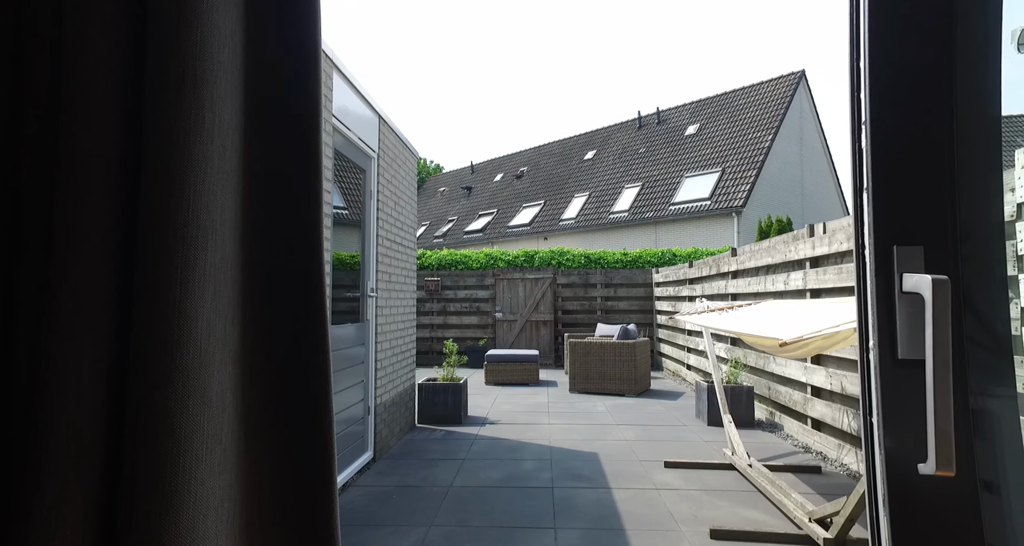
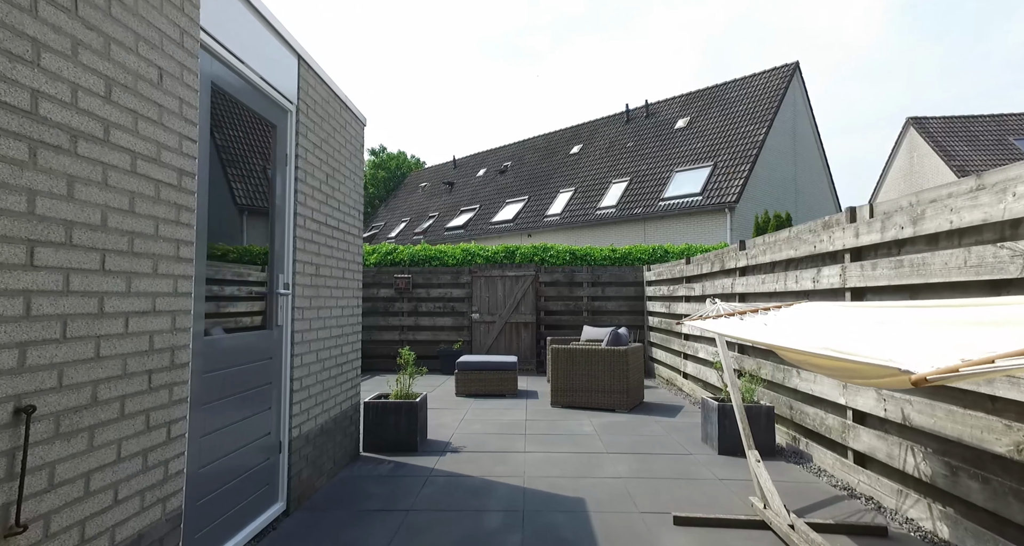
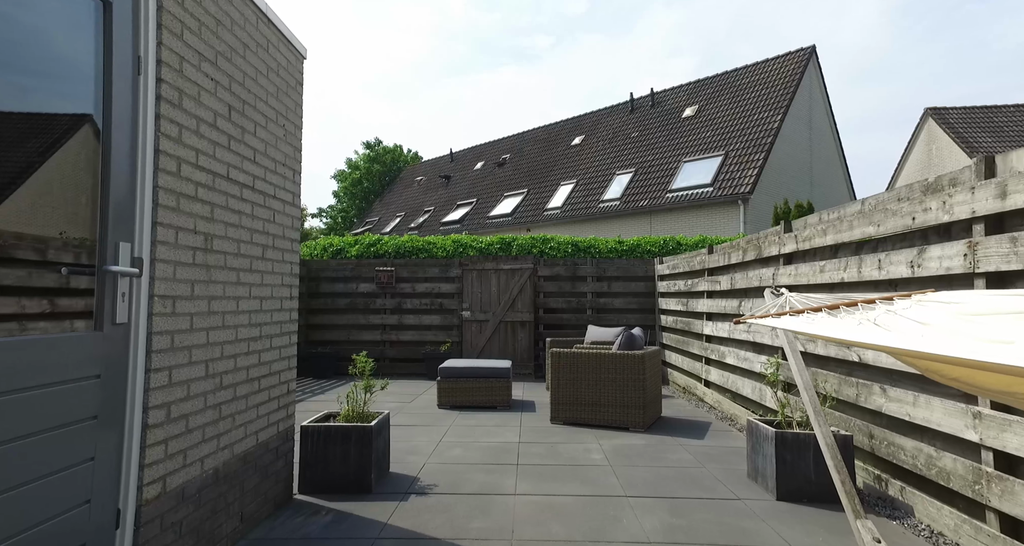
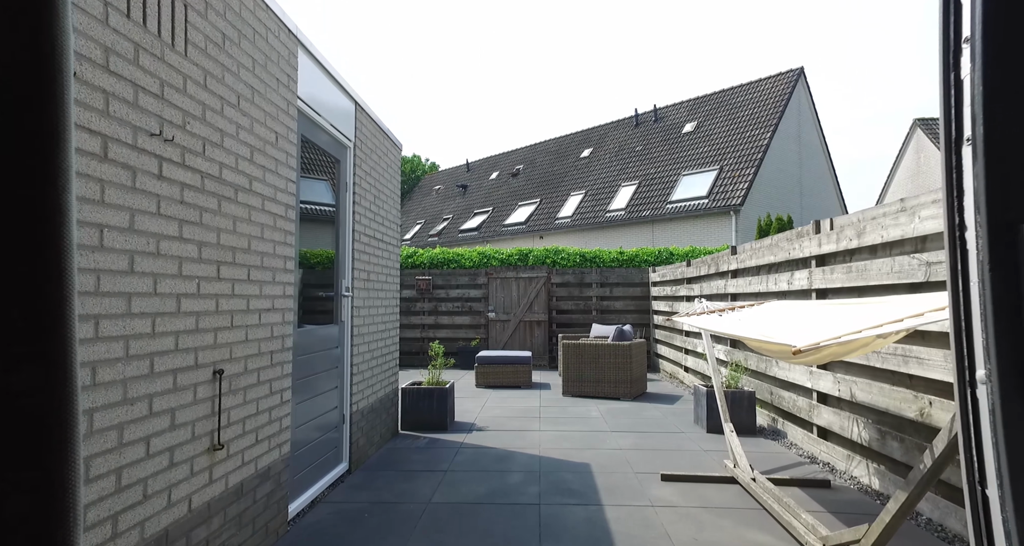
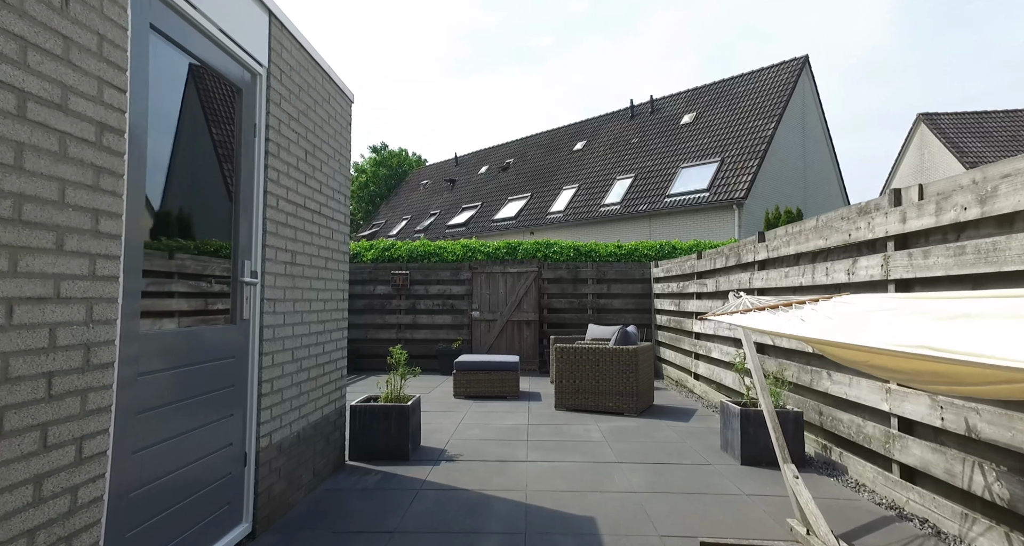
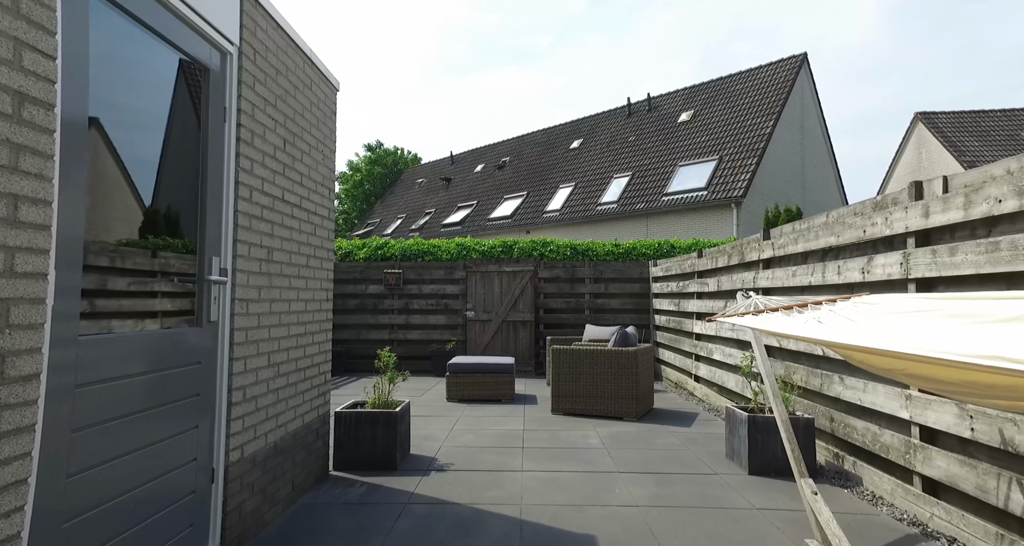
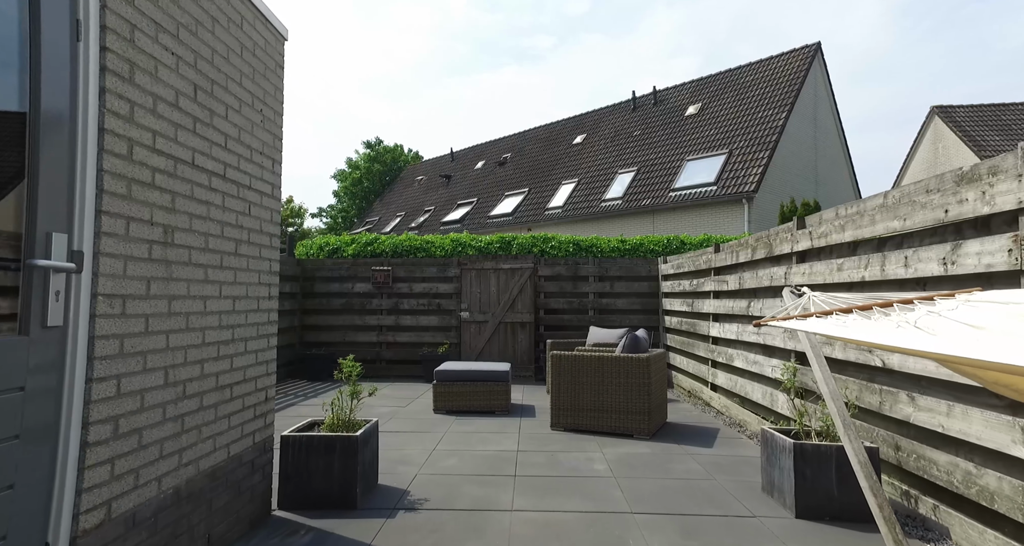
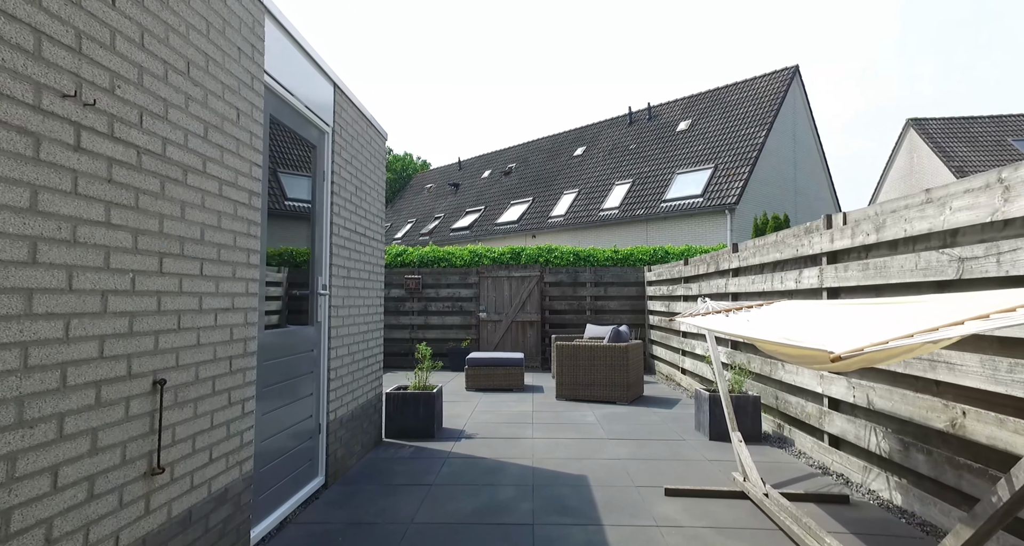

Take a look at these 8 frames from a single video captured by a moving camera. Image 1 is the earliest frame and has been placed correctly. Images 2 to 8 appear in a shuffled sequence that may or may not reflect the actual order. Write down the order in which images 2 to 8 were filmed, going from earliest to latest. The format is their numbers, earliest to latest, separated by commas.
4, 8, 2, 5, 6, 3, 7
